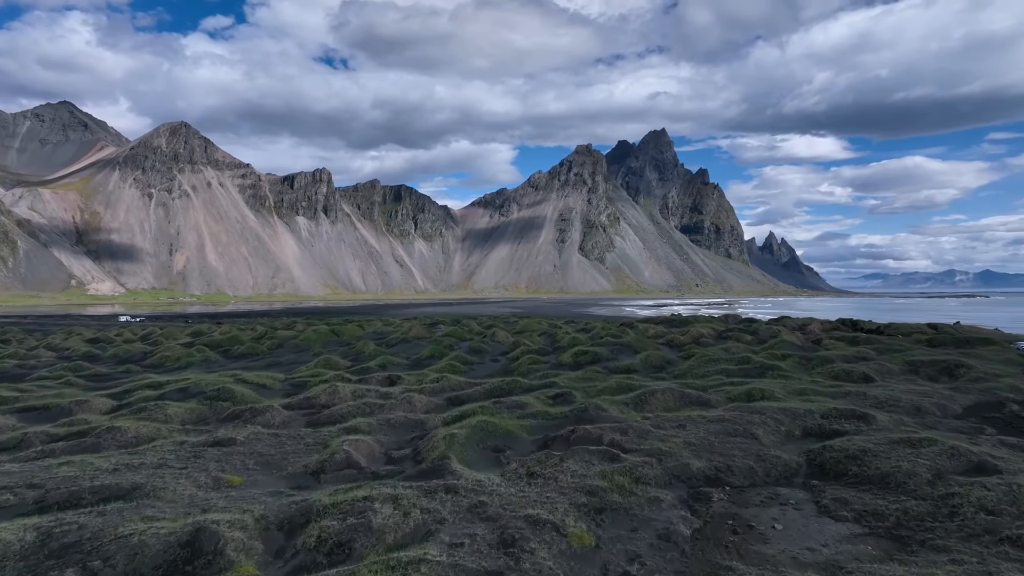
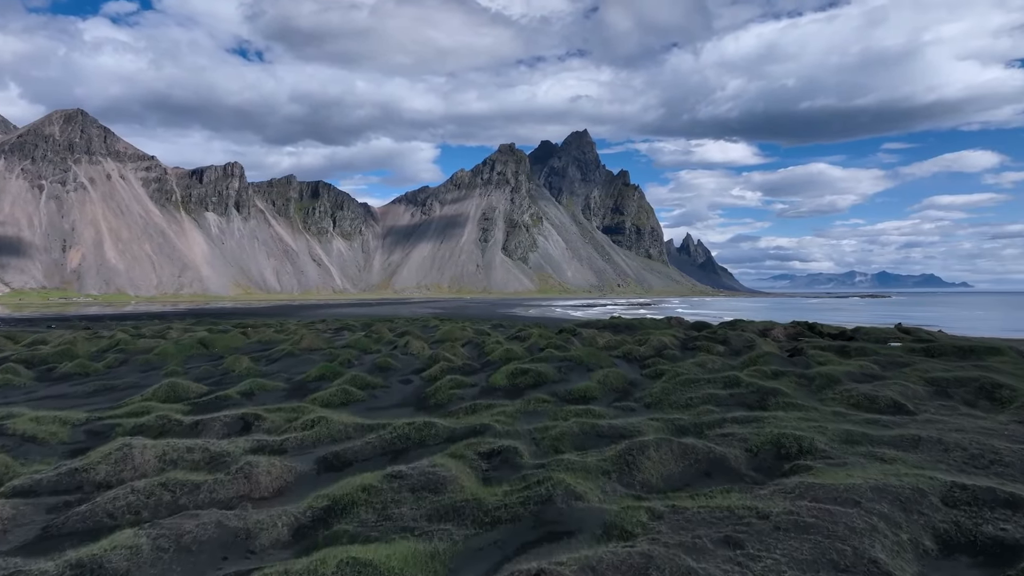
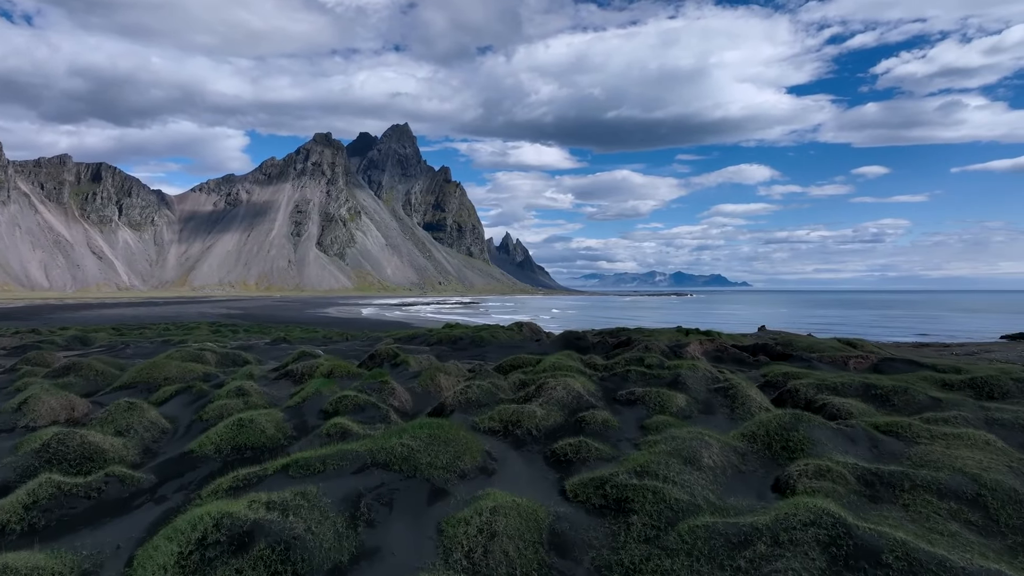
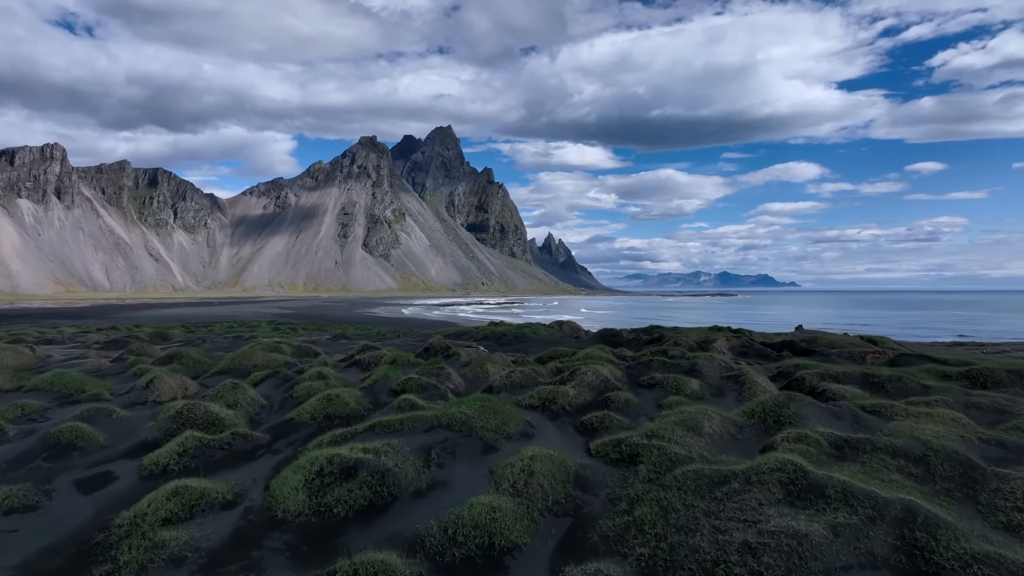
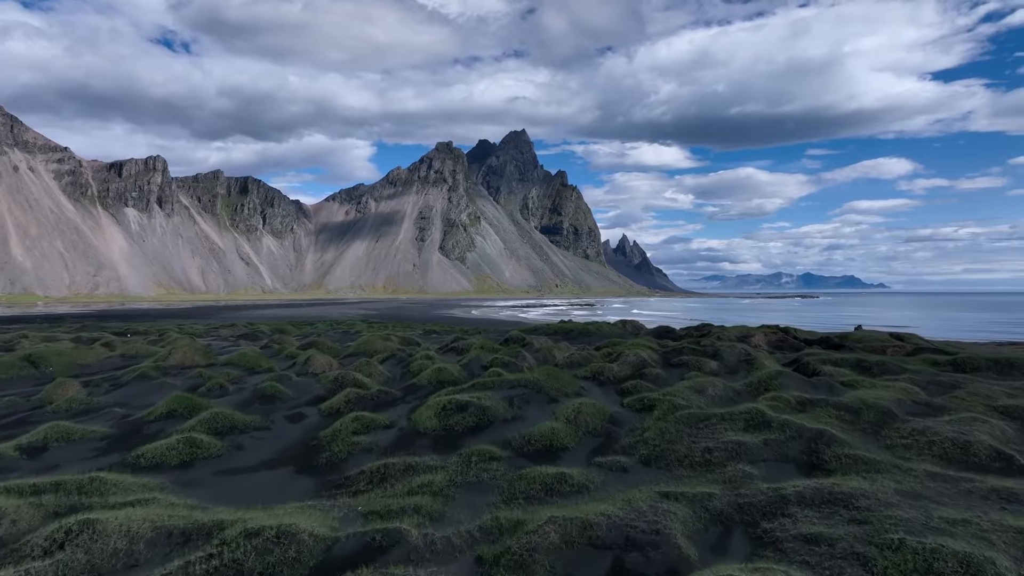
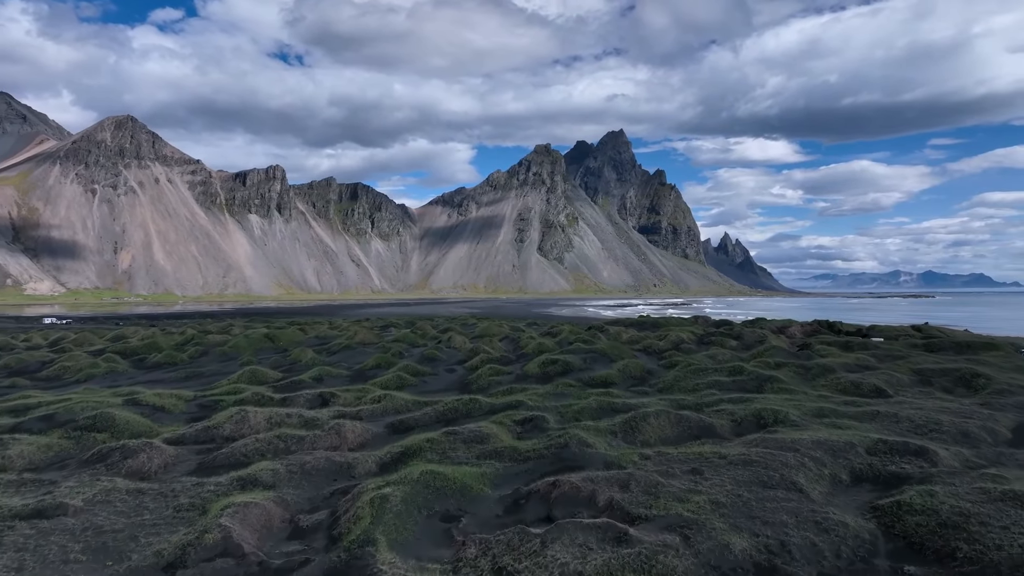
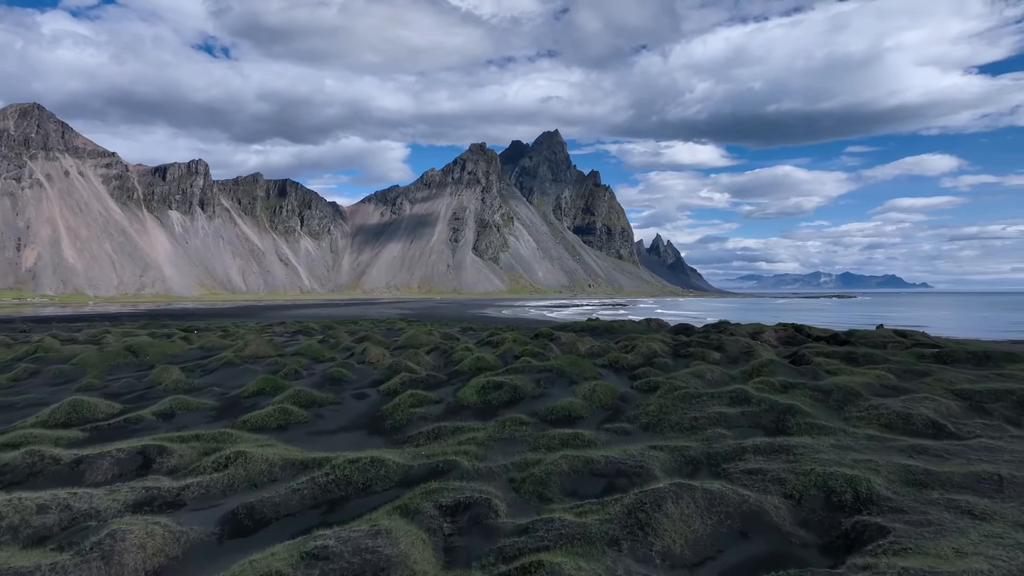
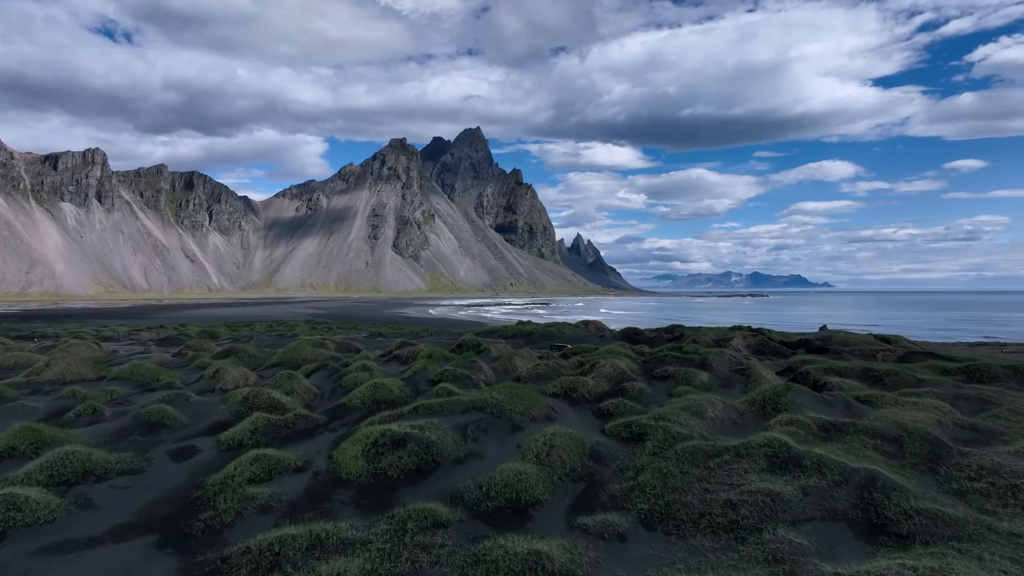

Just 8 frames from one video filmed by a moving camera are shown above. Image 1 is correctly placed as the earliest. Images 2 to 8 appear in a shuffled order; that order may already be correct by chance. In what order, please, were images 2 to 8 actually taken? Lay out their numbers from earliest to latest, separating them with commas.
6, 2, 7, 5, 8, 4, 3
